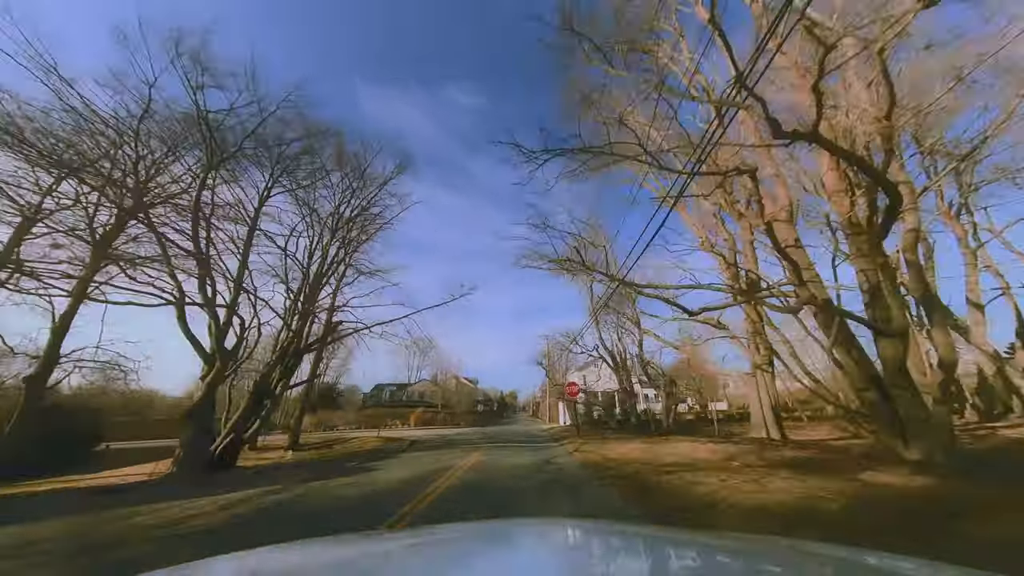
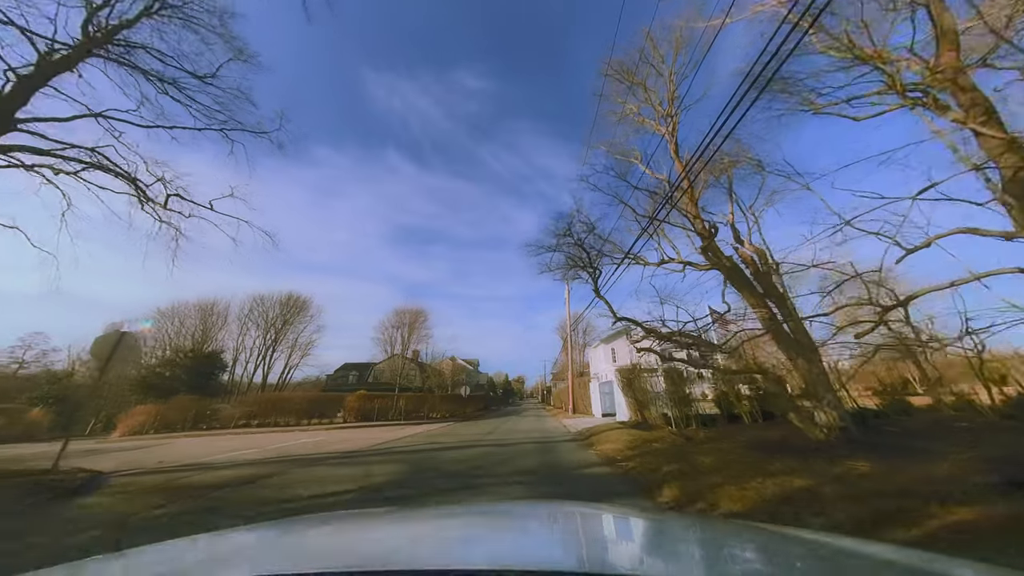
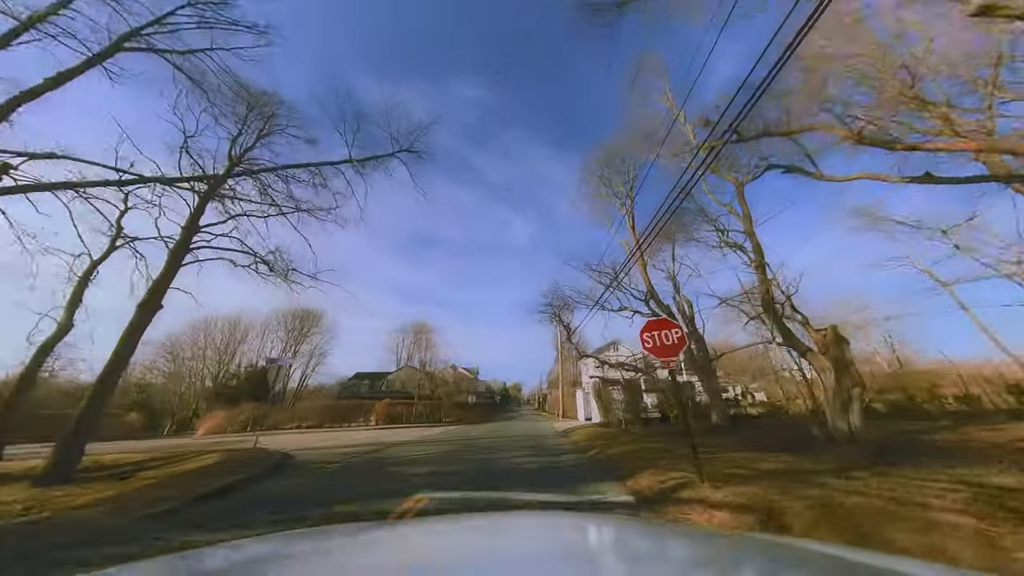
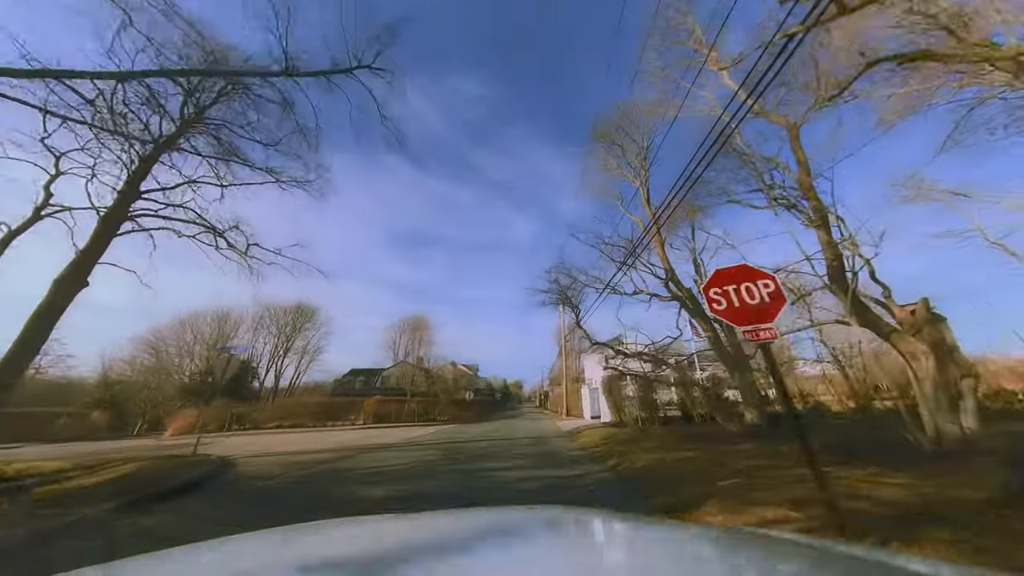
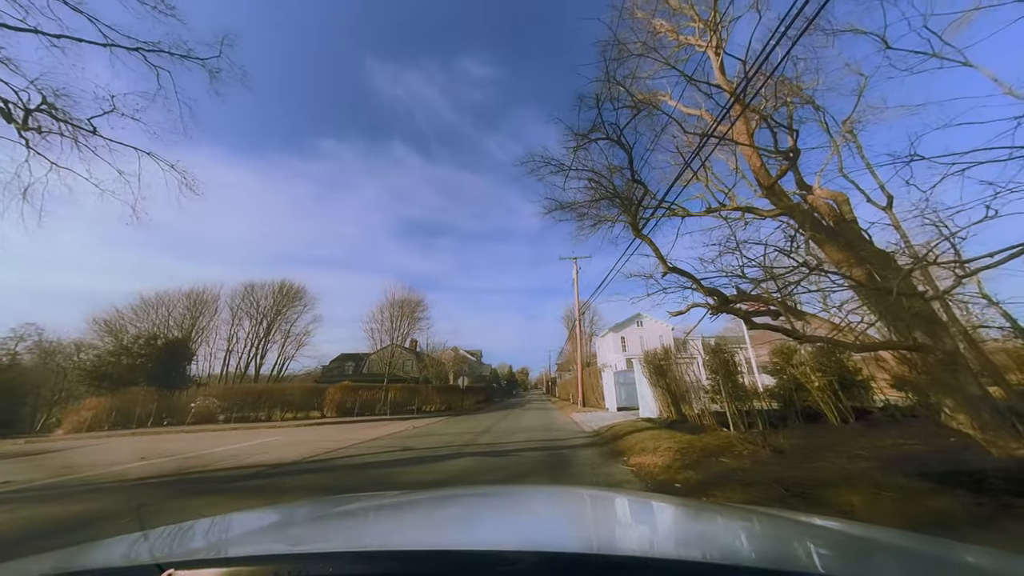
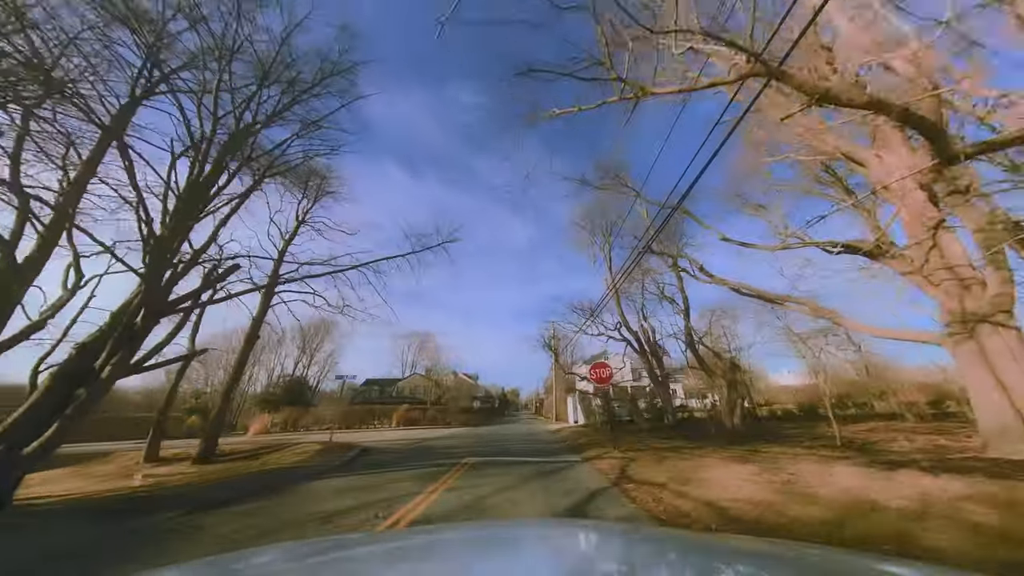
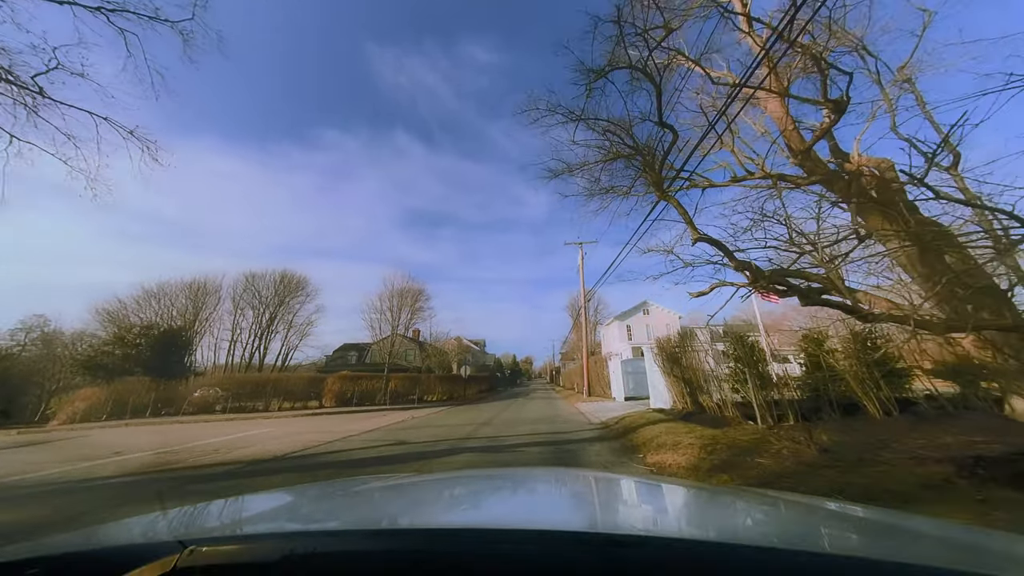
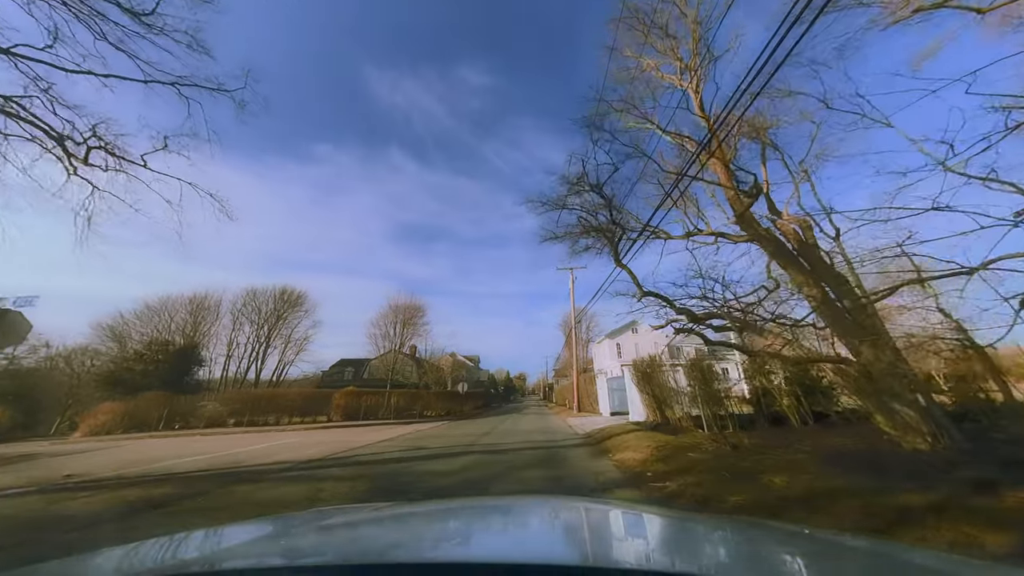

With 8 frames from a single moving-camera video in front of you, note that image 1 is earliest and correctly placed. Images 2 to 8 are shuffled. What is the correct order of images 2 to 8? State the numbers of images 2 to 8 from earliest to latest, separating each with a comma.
6, 3, 4, 2, 8, 5, 7
